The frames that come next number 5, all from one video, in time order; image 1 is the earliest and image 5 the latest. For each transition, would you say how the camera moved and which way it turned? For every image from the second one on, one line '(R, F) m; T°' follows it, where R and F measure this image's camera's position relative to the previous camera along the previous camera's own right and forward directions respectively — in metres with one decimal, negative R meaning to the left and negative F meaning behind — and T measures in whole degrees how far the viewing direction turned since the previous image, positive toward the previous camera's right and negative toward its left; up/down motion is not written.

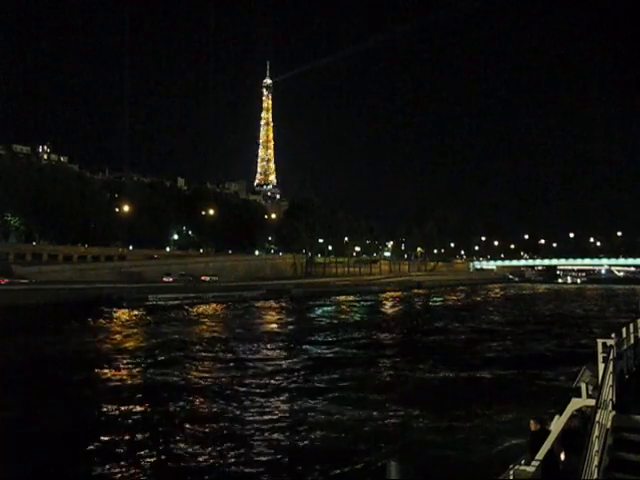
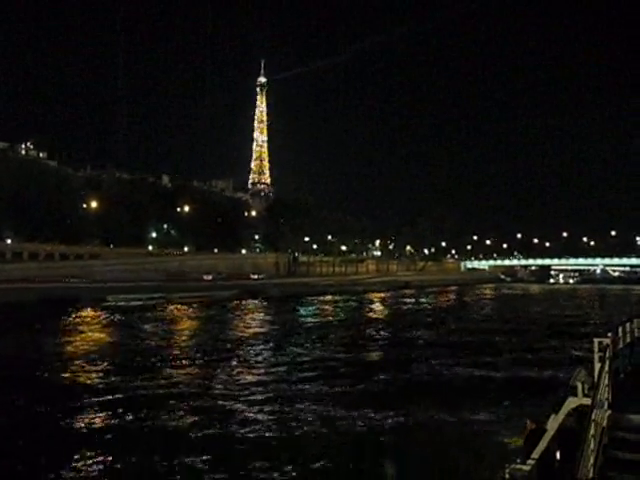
(+0.3, +0.5) m; 0°
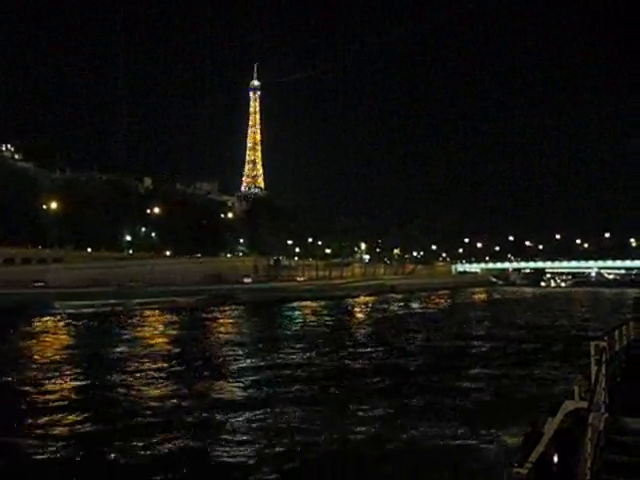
(+0.3, +0.6) m; 0°
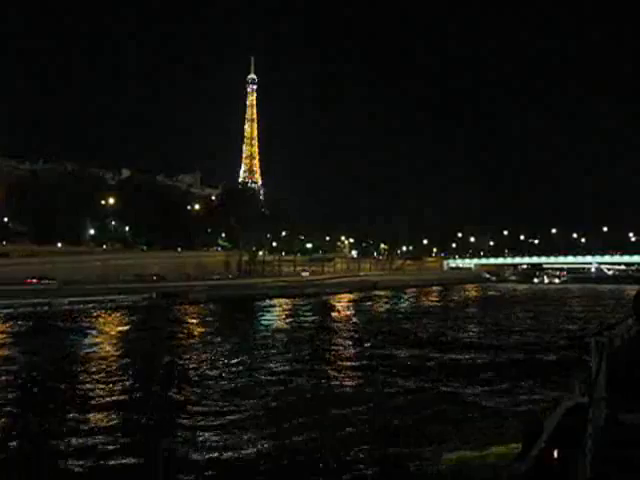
(+0.4, +1.1) m; 0°
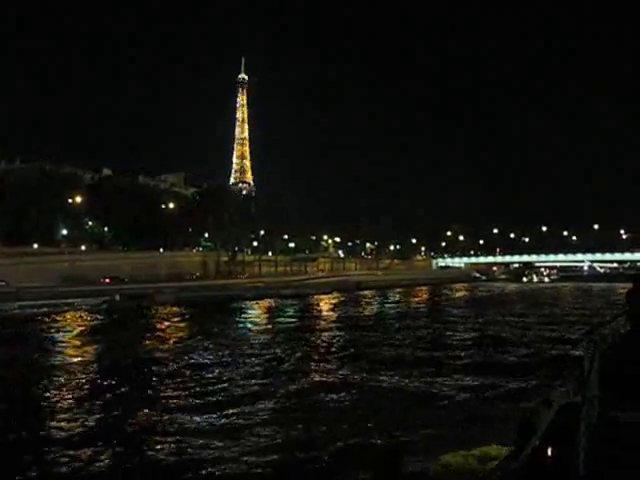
(+0.3, +0.4) m; 0°
